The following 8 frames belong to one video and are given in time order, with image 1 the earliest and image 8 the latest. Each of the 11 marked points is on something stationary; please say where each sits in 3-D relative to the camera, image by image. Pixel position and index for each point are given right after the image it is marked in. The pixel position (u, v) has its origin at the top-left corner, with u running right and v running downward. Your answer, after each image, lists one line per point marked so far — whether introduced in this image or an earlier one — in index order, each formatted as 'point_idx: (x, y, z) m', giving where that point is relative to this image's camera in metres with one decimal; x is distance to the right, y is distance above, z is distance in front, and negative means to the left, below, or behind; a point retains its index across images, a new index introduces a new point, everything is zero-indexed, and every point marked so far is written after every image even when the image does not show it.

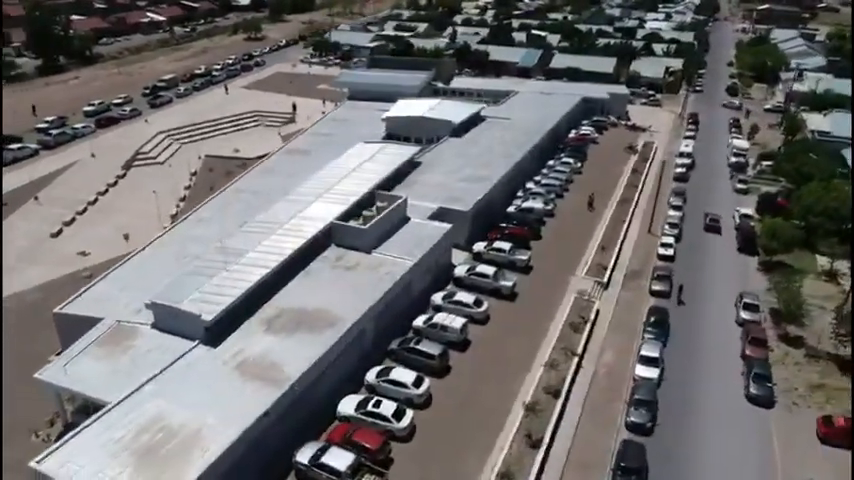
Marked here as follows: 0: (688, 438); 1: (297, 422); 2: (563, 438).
0: (+7.8, -5.9, +17.8) m
1: (-3.6, -5.0, +16.6) m
2: (+4.0, -5.8, +17.6) m
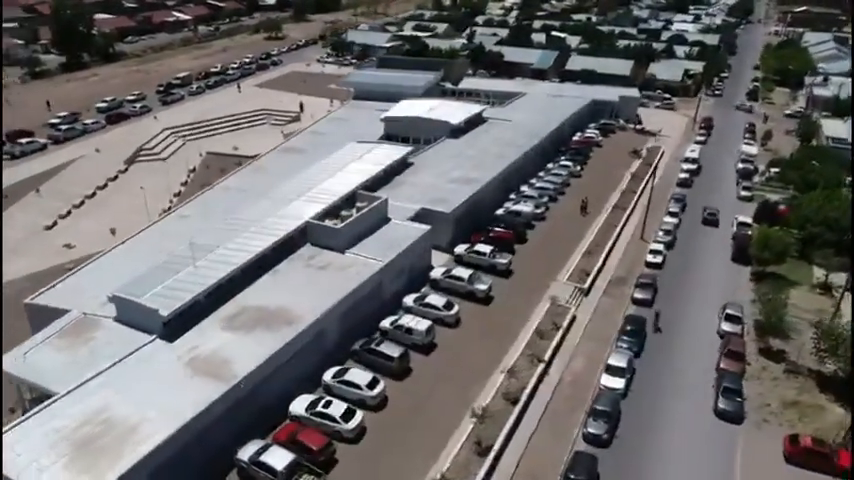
0: (+6.3, -6.1, +17.3) m
1: (-5.0, -5.0, +16.7) m
2: (+2.6, -5.9, +17.2) m
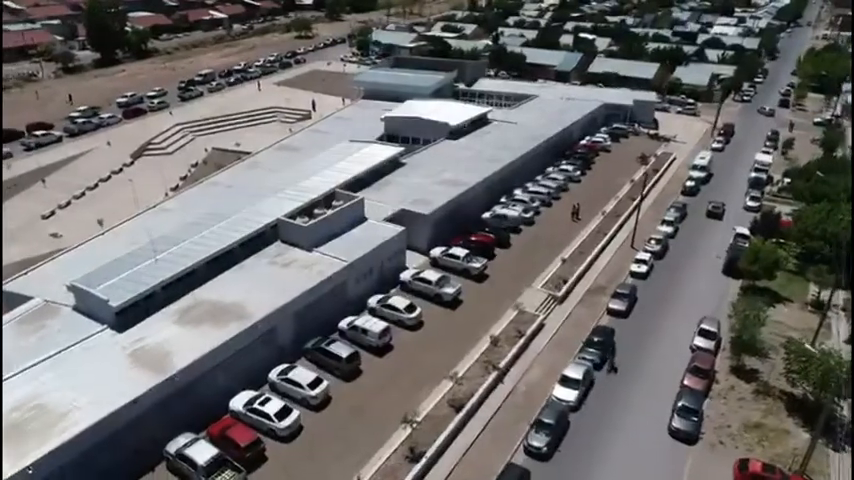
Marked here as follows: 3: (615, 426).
0: (+4.5, -6.3, +16.7) m
1: (-6.9, -4.8, +16.9) m
2: (+0.7, -6.0, +16.9) m
3: (+5.7, -5.6, +18.1) m
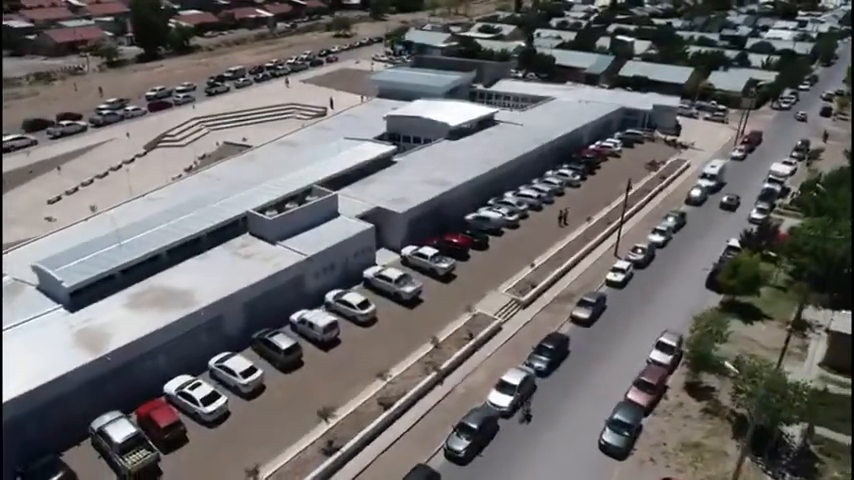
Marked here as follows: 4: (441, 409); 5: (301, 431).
0: (+2.1, -6.4, +16.4) m
1: (-9.1, -4.4, +17.6) m
2: (-1.6, -6.0, +17.0) m
3: (+3.5, -5.8, +17.6) m
4: (+0.5, -5.2, +18.6) m
5: (-3.6, -5.5, +17.1) m
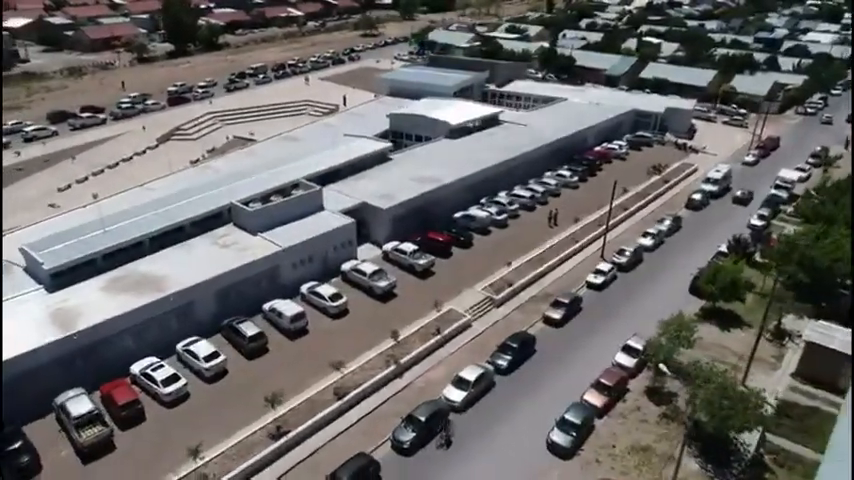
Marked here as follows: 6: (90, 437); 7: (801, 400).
0: (+0.5, -6.3, +16.6) m
1: (-10.5, -4.0, +18.5) m
2: (-3.1, -5.7, +17.3) m
3: (+2.0, -5.7, +17.7) m
4: (-1.0, -5.1, +18.8) m
5: (-5.1, -5.2, +17.7) m
6: (-9.1, -5.3, +16.1) m
7: (+11.9, -5.1, +19.1) m
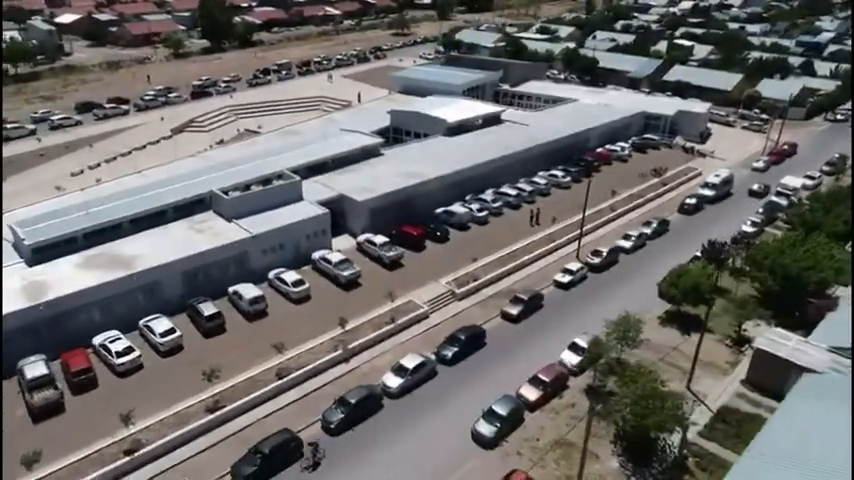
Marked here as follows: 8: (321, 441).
0: (-1.7, -6.0, +17.1) m
1: (-12.4, -3.2, +19.9) m
2: (-5.2, -5.3, +18.2) m
3: (-0.1, -5.4, +18.2) m
4: (-2.9, -4.7, +19.5) m
5: (-7.2, -4.7, +18.7) m
6: (-11.3, -4.6, +17.4) m
7: (+9.9, -5.2, +18.8) m
8: (-3.1, -5.8, +17.4) m
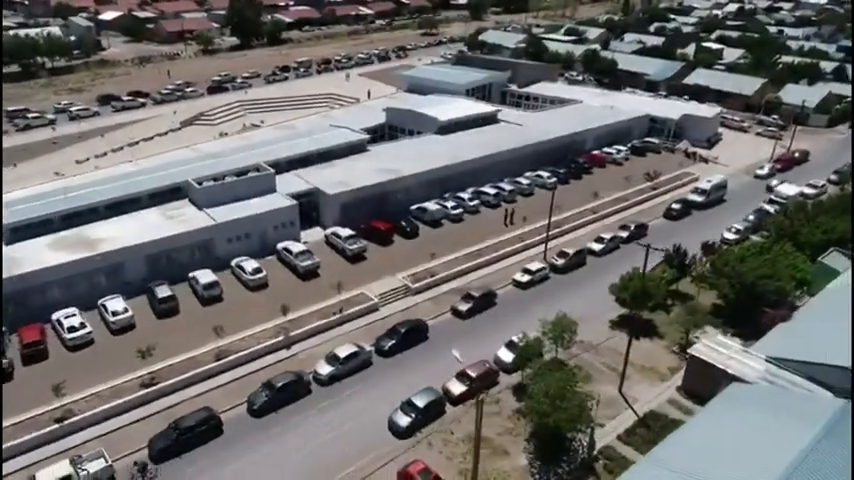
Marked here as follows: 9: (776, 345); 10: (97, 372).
0: (-4.1, -5.7, +17.7) m
1: (-14.6, -2.5, +21.2) m
2: (-7.6, -4.8, +19.0) m
3: (-2.5, -5.2, +18.6) m
4: (-5.2, -4.3, +20.1) m
5: (-9.5, -4.1, +19.6) m
6: (-13.6, -4.0, +18.7) m
7: (+7.6, -5.3, +18.4) m
8: (-5.5, -5.5, +18.0) m
9: (+10.9, -3.3, +18.8) m
10: (-10.6, -4.3, +19.3) m
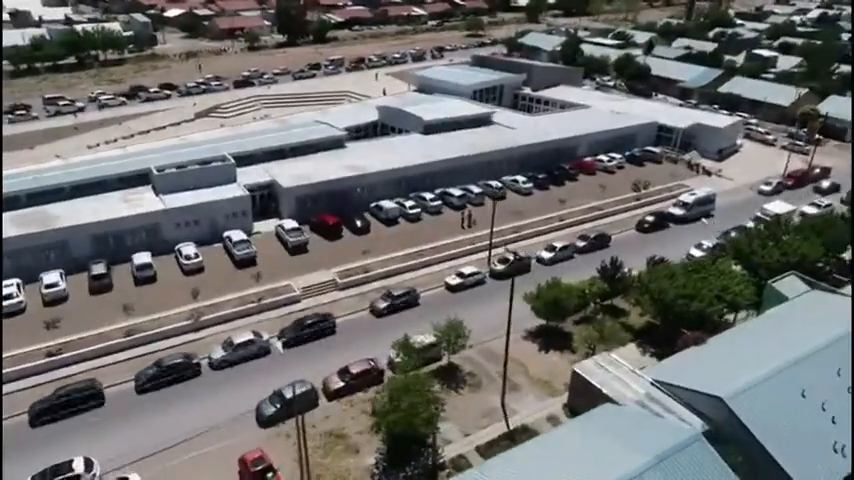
0: (-8.2, -5.2, +18.4) m
1: (-17.9, -1.5, +23.2) m
2: (-11.4, -4.2, +20.1) m
3: (-6.4, -4.8, +19.1) m
4: (-8.8, -3.9, +21.0) m
5: (-13.1, -3.4, +21.0) m
6: (-17.3, -2.9, +20.6) m
7: (+3.5, -5.6, +17.7) m
8: (-9.5, -4.9, +18.9) m
9: (+7.1, -3.8, +17.6) m
10: (-14.3, -3.5, +20.8) m
